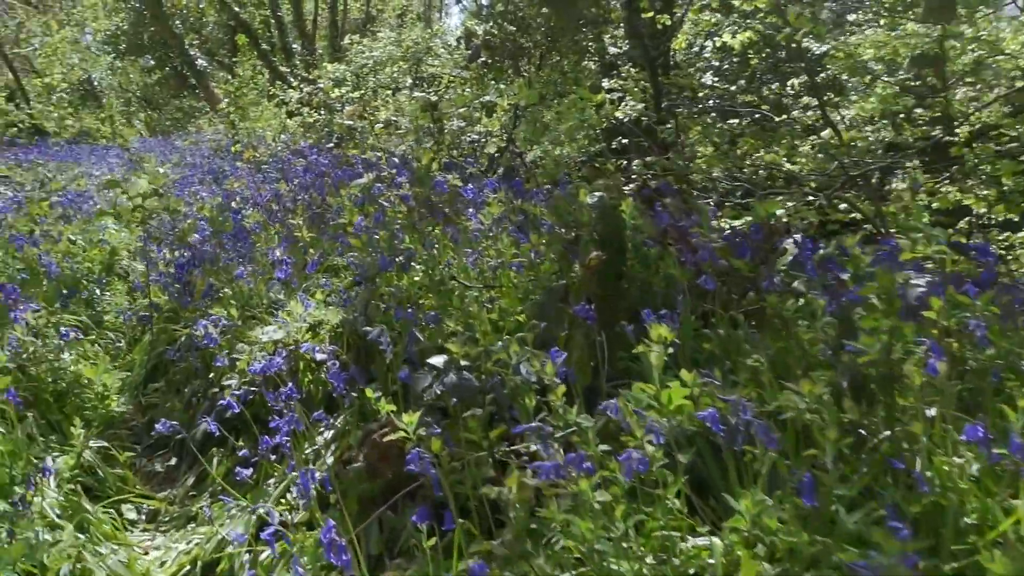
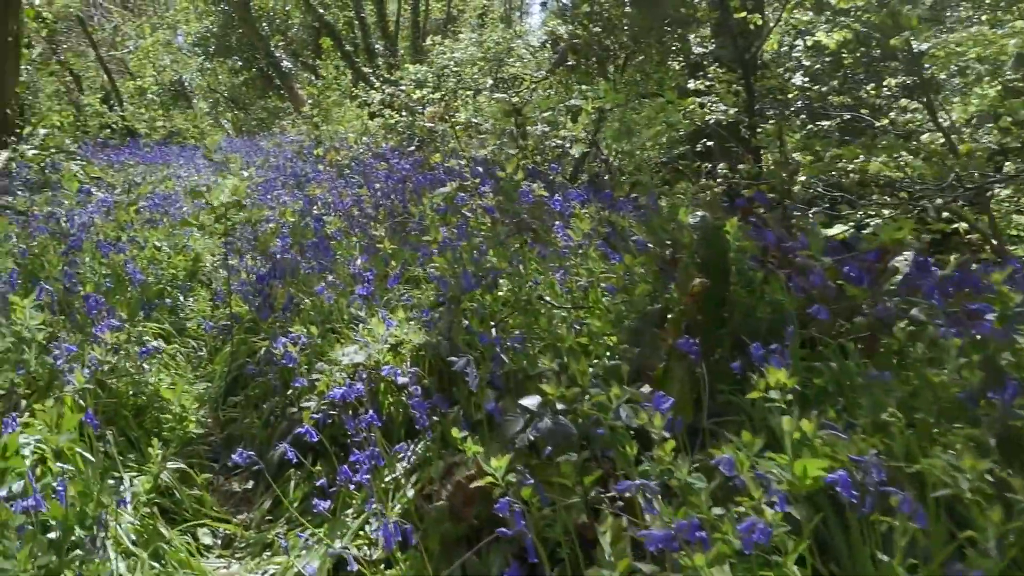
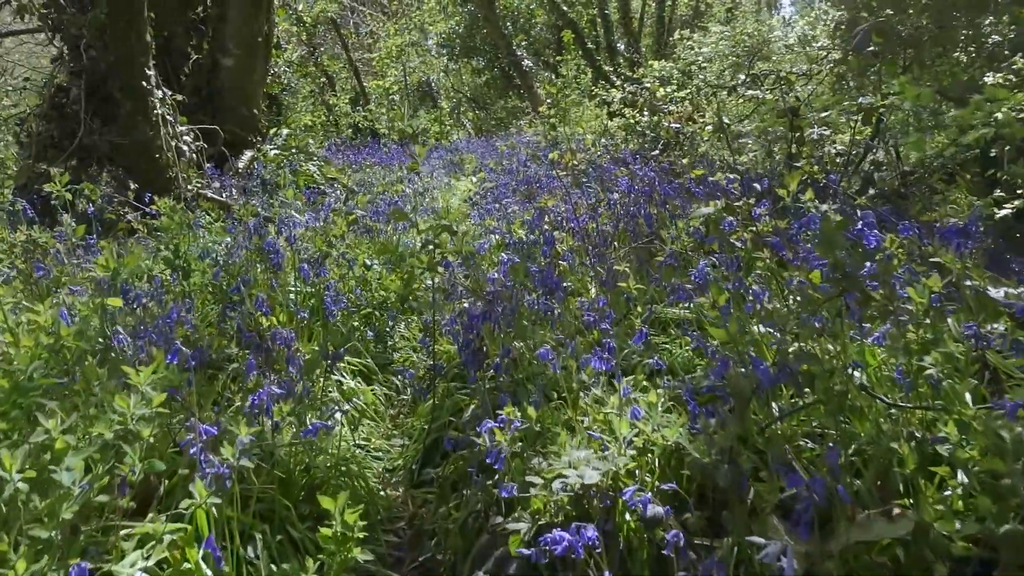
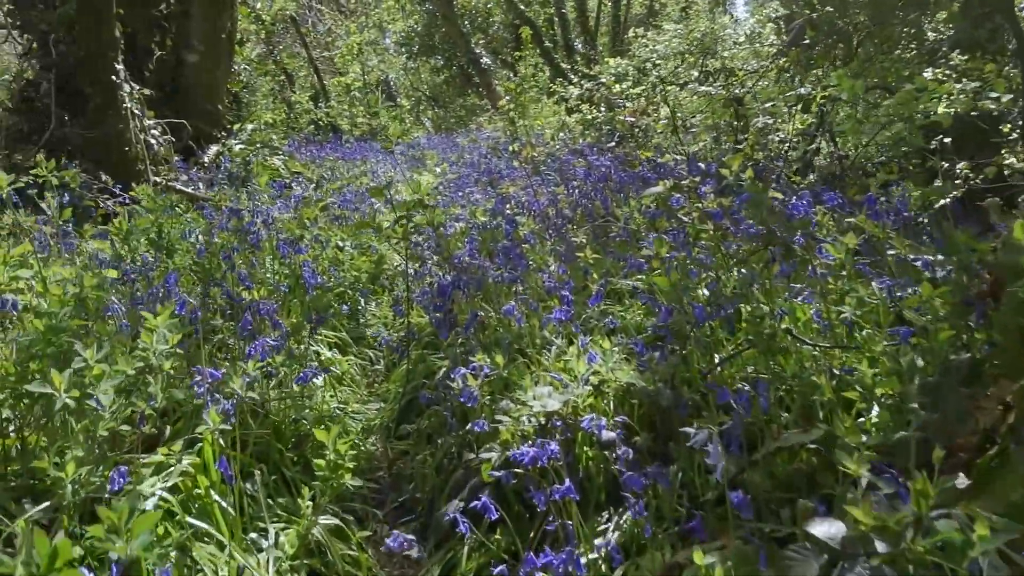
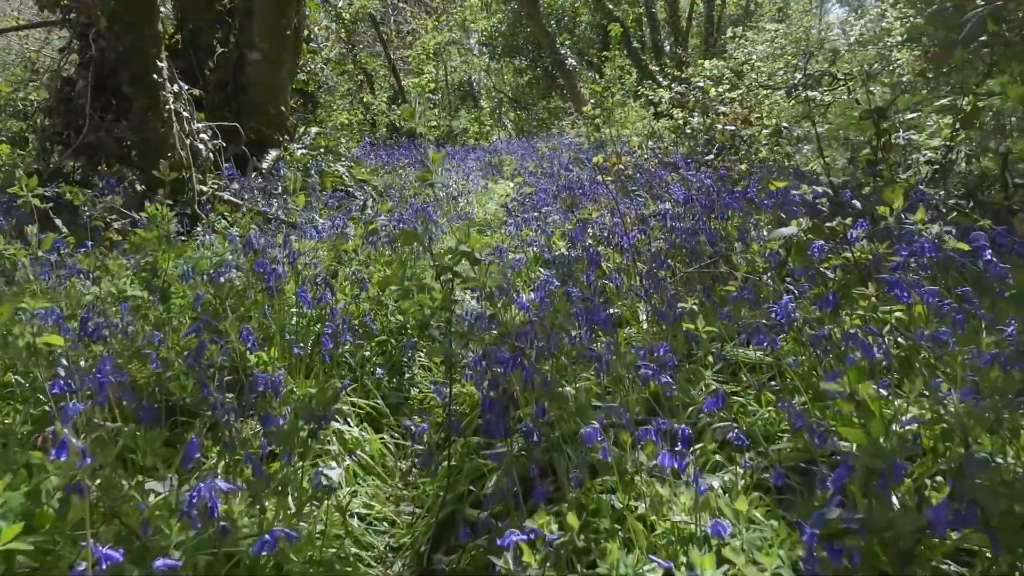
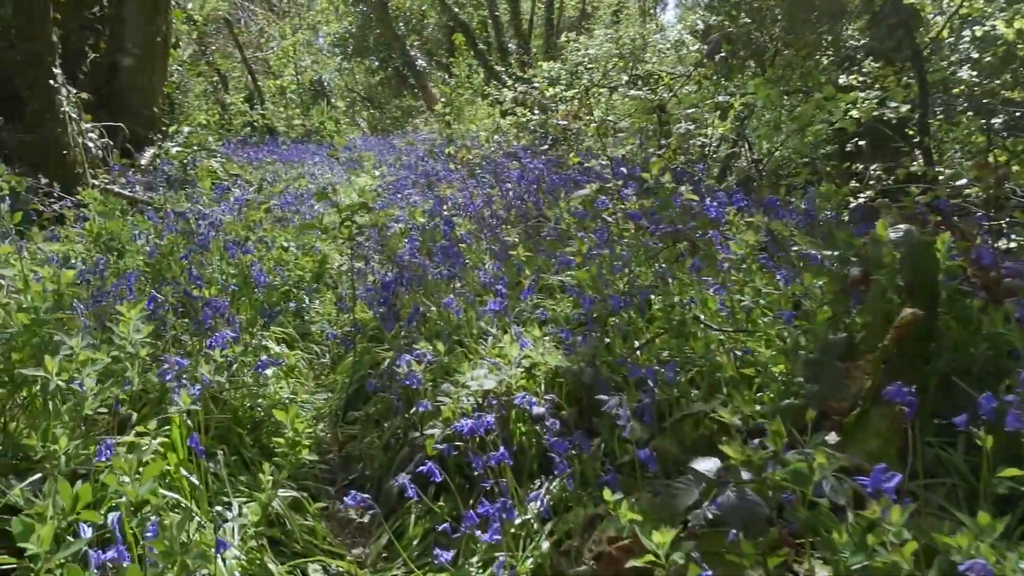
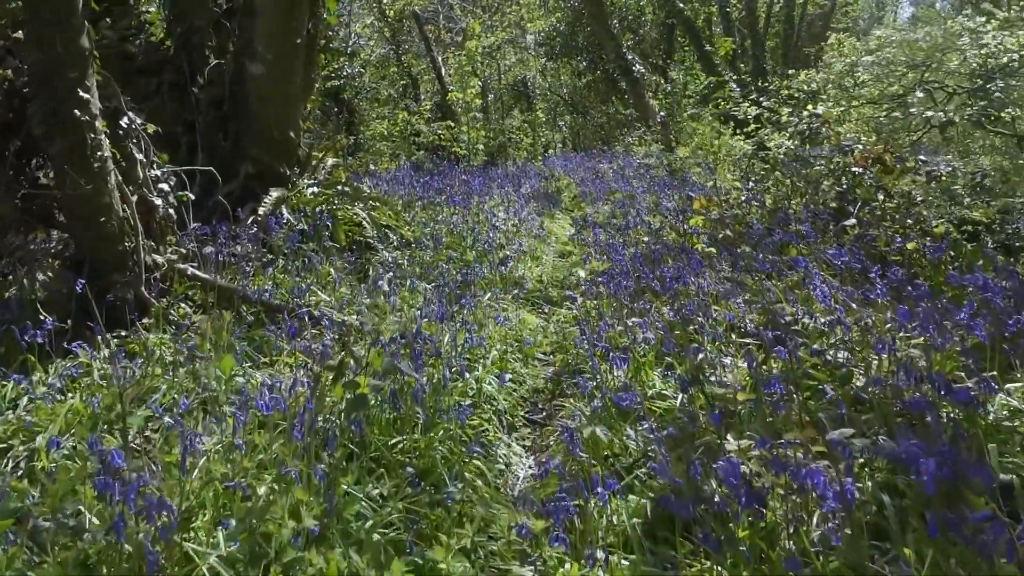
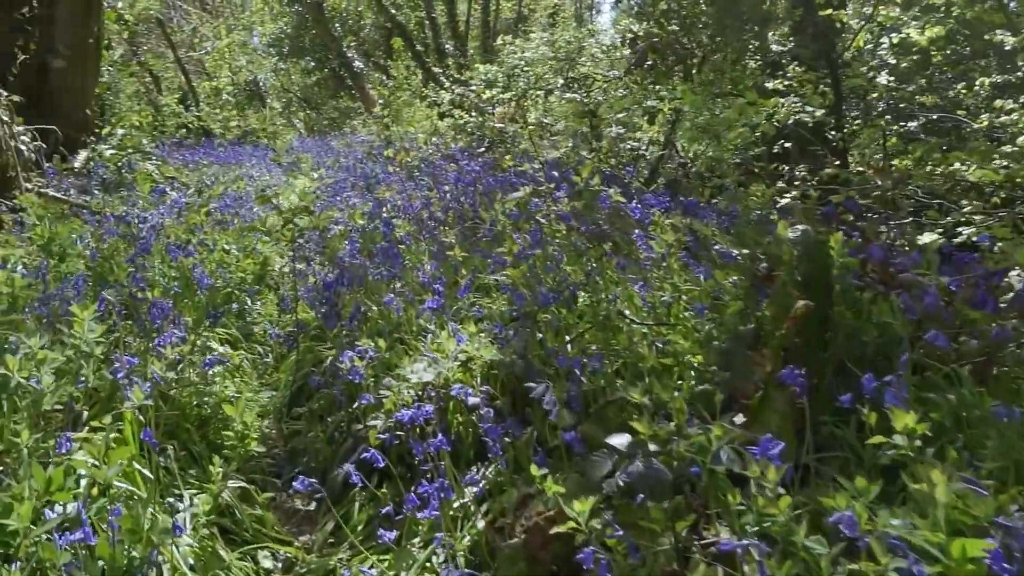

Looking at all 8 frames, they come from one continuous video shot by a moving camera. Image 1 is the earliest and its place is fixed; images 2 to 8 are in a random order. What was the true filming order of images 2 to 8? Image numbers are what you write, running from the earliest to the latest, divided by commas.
2, 8, 6, 4, 3, 5, 7
